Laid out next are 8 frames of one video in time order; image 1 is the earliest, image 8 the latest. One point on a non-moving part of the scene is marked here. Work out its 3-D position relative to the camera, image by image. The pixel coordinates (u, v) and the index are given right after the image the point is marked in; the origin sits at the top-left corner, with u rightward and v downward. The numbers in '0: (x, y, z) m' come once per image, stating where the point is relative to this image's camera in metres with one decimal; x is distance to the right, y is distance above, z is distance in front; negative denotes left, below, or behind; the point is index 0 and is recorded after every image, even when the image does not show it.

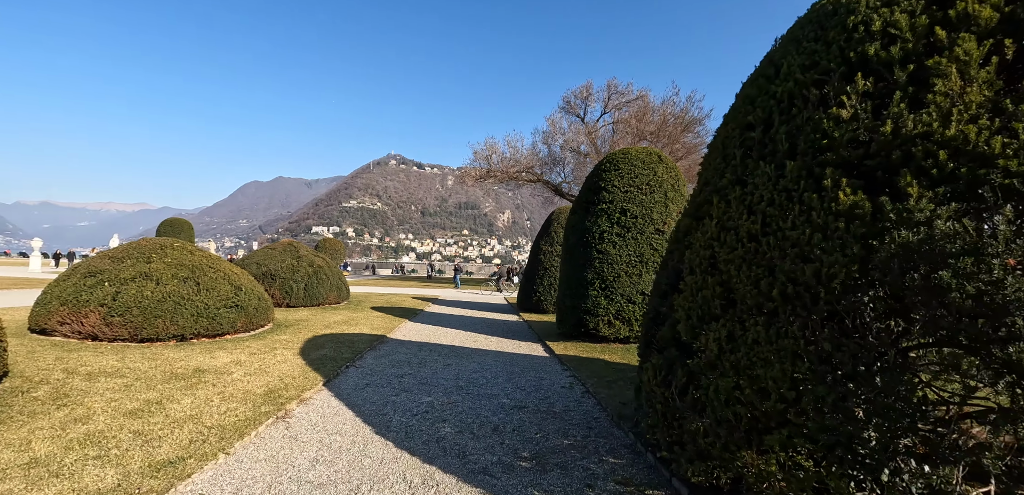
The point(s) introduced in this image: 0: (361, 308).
0: (-4.2, -1.7, +11.9) m
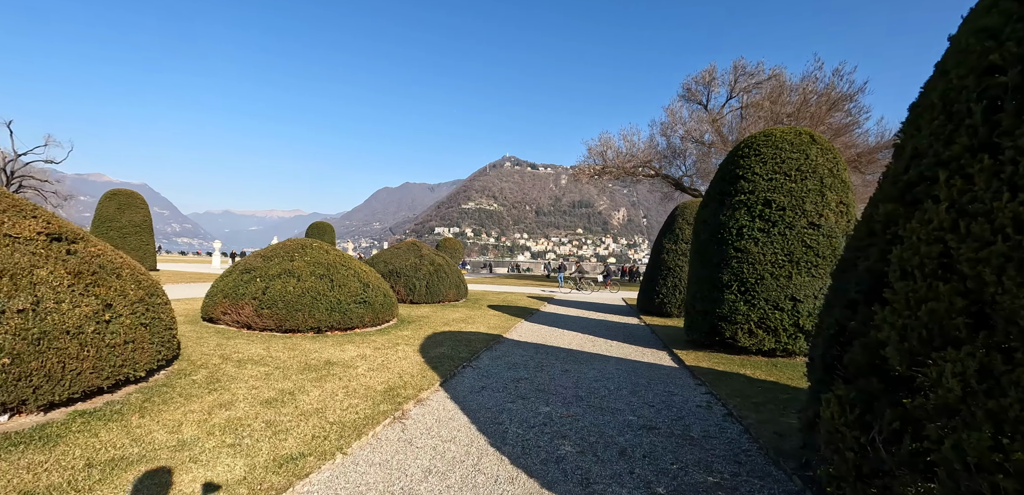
0: (-0.8, -1.6, +11.9) m
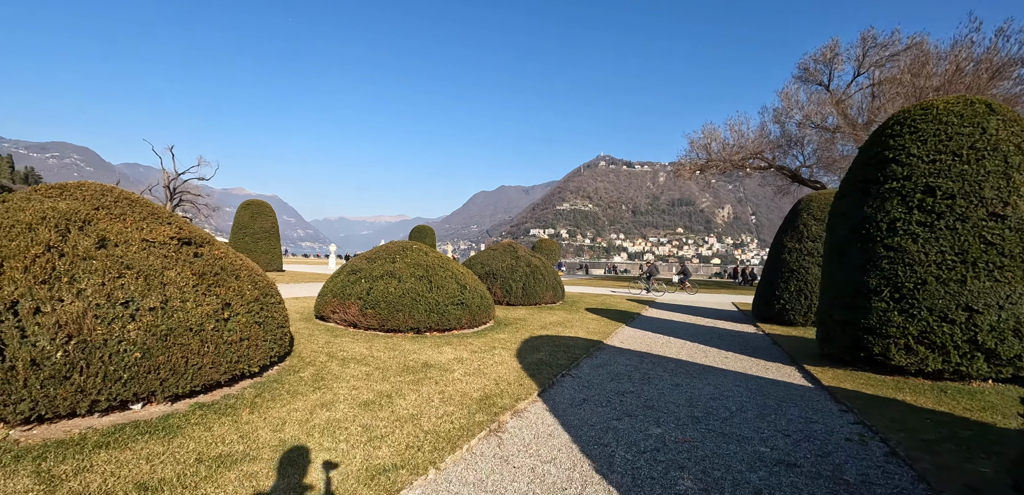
0: (+1.9, -1.6, +11.3) m
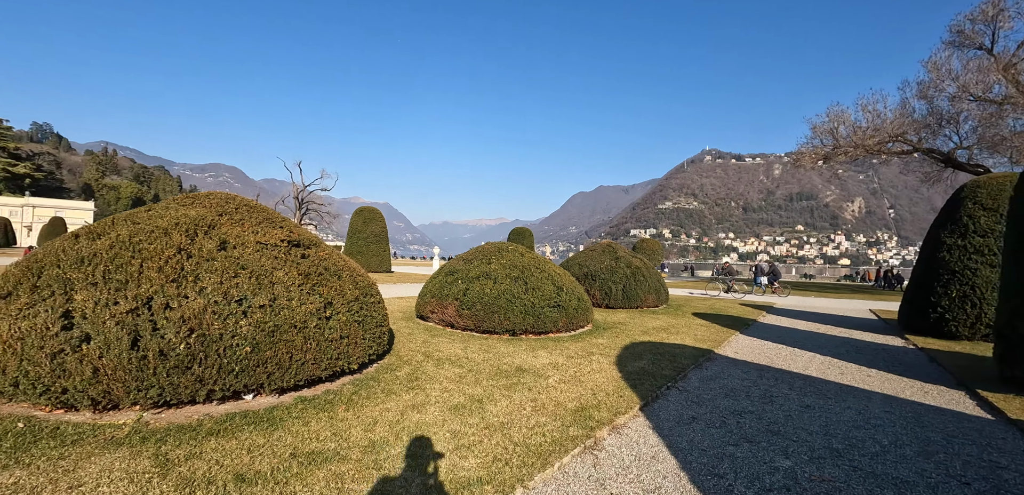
0: (+4.3, -1.6, +10.3) m
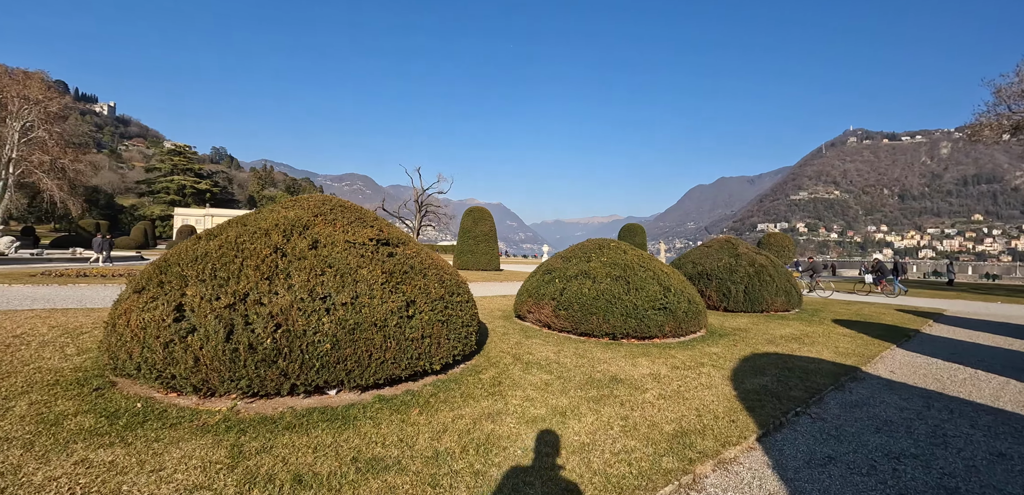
0: (+6.3, -1.5, +8.7) m
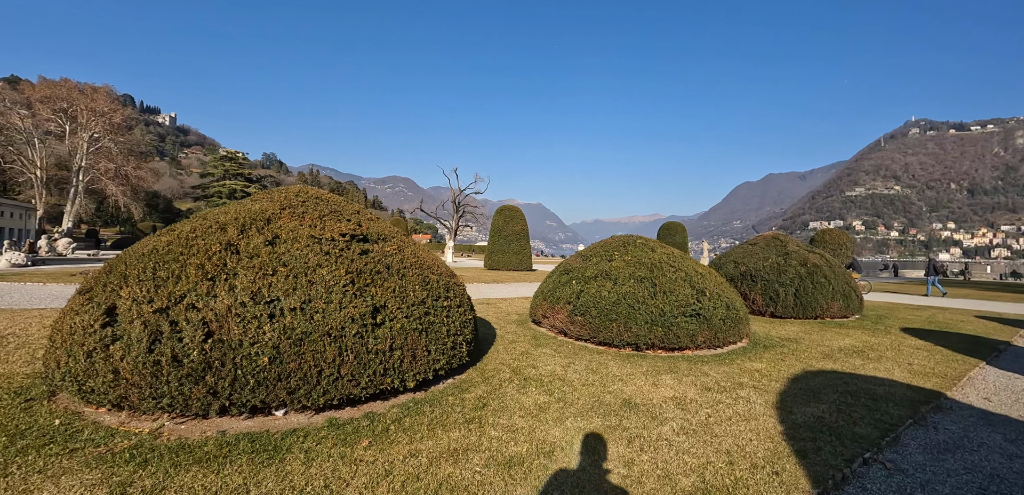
0: (+6.6, -1.5, +7.5) m
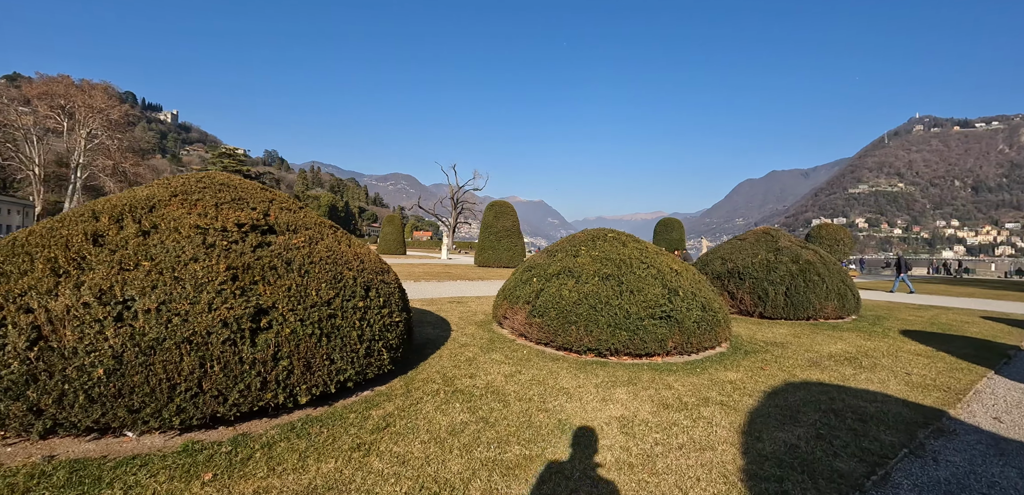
0: (+6.0, -1.4, +6.9) m
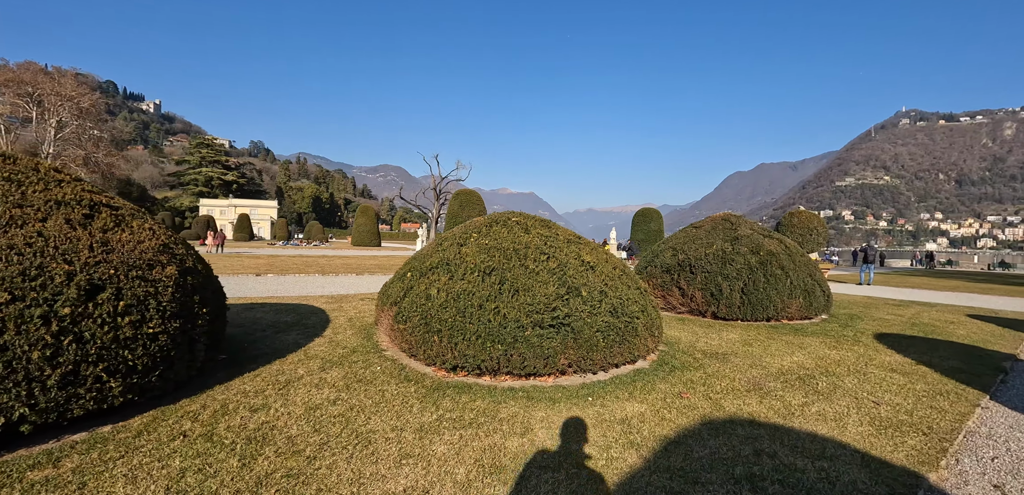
0: (+4.6, -1.2, +5.7) m
